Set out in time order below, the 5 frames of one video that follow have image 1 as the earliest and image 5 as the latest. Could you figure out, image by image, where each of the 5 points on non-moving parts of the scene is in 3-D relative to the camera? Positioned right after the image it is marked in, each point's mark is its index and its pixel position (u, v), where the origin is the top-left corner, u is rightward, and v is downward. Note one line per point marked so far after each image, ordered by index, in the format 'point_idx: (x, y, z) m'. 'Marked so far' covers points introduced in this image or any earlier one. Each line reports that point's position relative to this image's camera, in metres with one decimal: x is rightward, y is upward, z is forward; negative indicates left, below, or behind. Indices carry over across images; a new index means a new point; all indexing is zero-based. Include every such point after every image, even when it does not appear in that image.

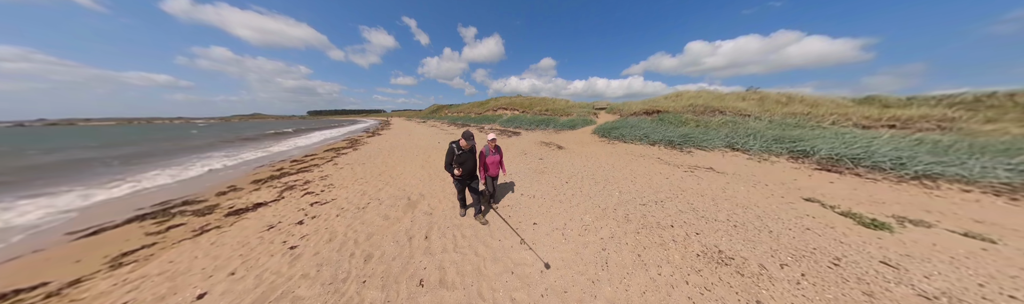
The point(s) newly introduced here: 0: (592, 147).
0: (+4.7, +0.3, +9.3) m
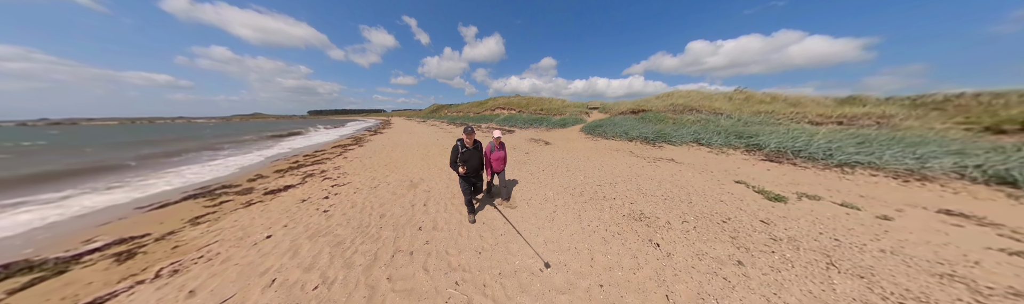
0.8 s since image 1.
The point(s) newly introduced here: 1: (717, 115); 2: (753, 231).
0: (+4.2, +0.6, +10.2) m
1: (+14.7, +2.7, +11.3) m
2: (+4.9, -1.6, +3.2) m
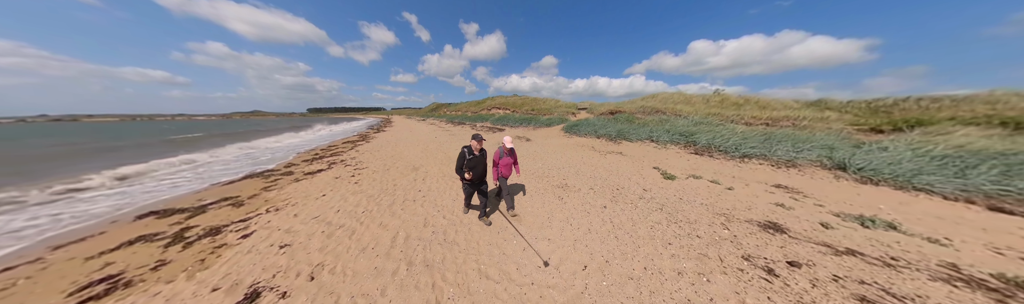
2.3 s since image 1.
0: (+3.1, +0.9, +12.0) m
1: (+13.6, +2.9, +13.1) m
2: (+3.8, -1.3, +5.0) m
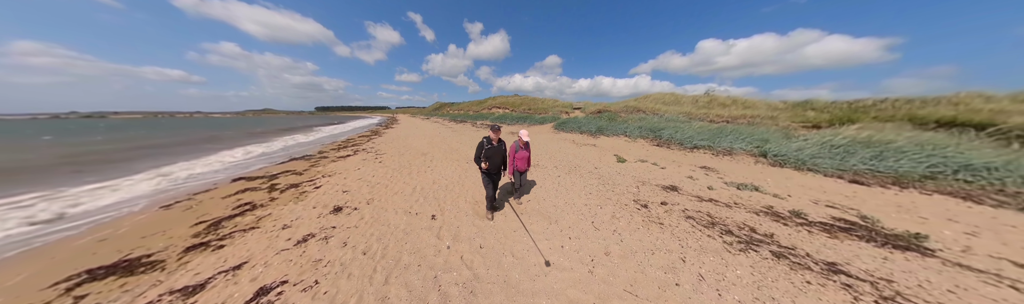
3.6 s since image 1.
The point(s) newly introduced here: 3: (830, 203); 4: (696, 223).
0: (+2.5, +1.5, +13.7) m
1: (+13.1, +3.4, +14.6) m
2: (+3.1, -0.8, +6.6) m
3: (+9.6, -1.5, +4.7) m
4: (+4.4, -1.7, +3.8) m
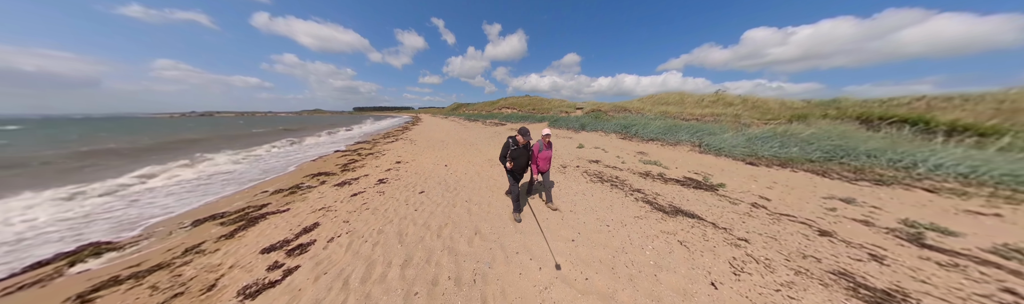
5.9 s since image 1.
0: (+2.4, +2.3, +16.6) m
1: (+13.0, +4.0, +16.4) m
2: (+2.2, +0.1, +9.6) m
3: (+8.4, -0.9, +7.0) m
4: (+3.1, -0.9, +6.6) m
